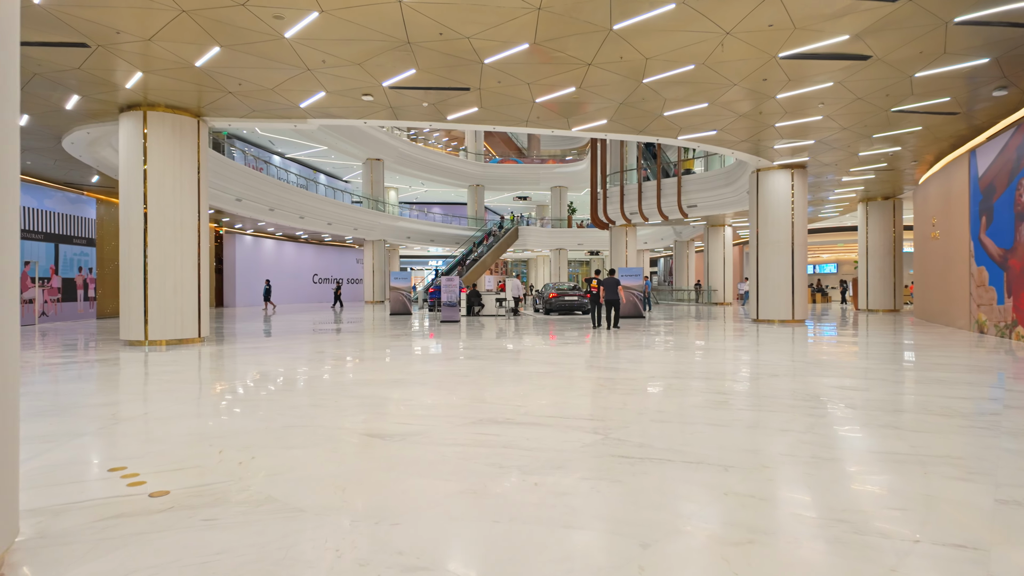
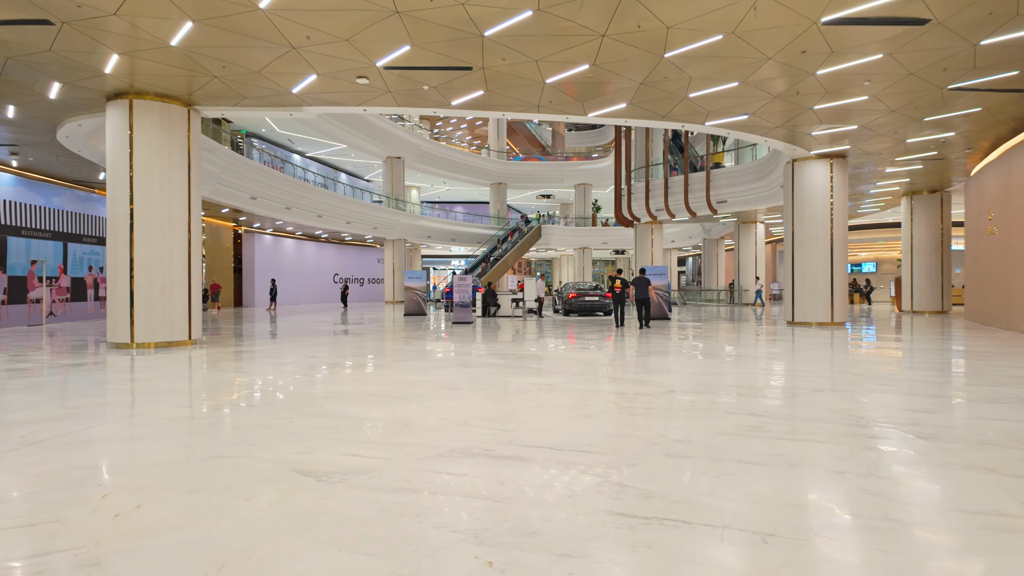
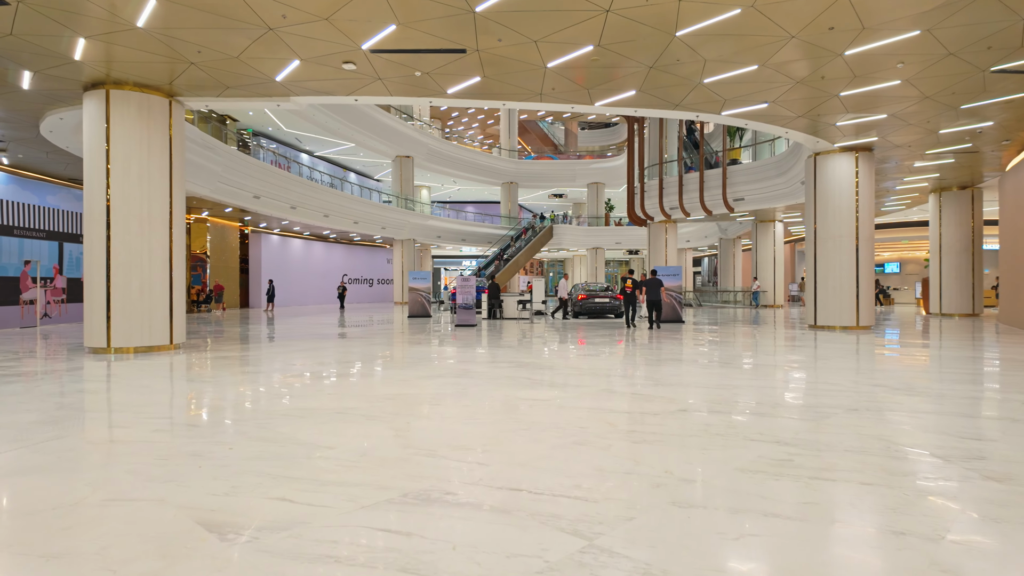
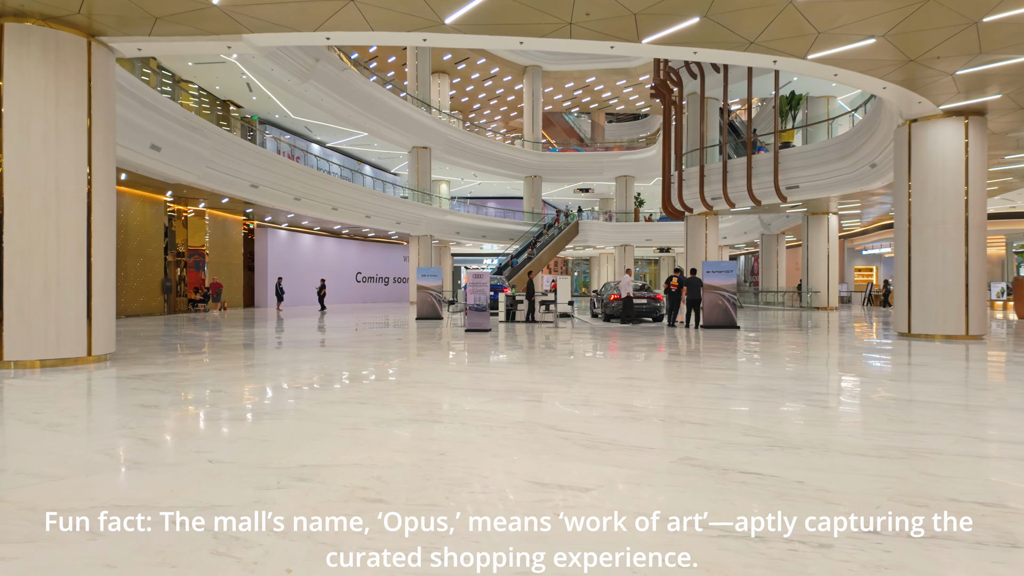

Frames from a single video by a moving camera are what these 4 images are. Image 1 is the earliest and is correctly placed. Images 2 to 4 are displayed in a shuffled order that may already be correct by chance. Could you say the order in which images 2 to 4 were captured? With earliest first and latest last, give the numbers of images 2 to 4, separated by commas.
2, 3, 4
